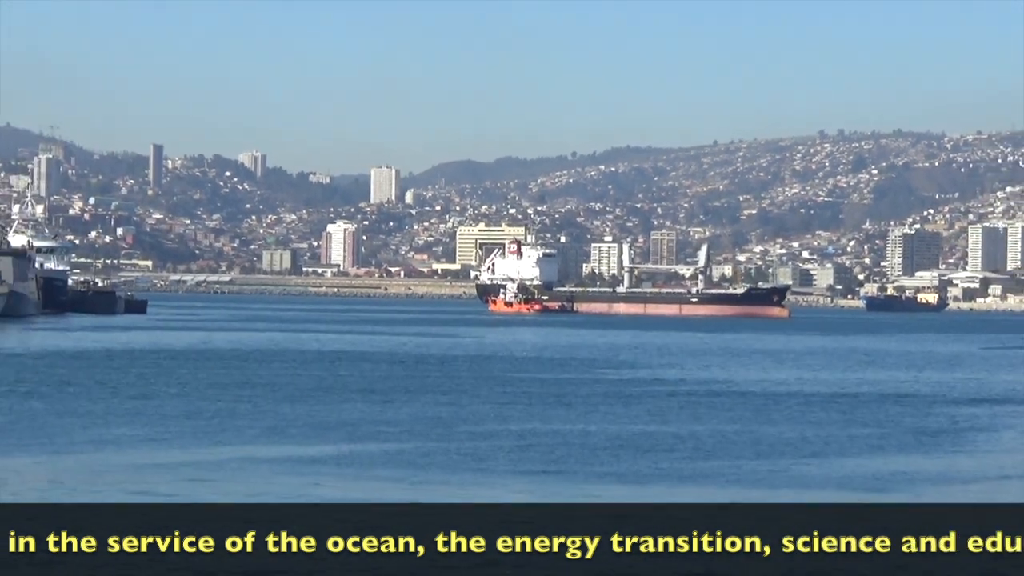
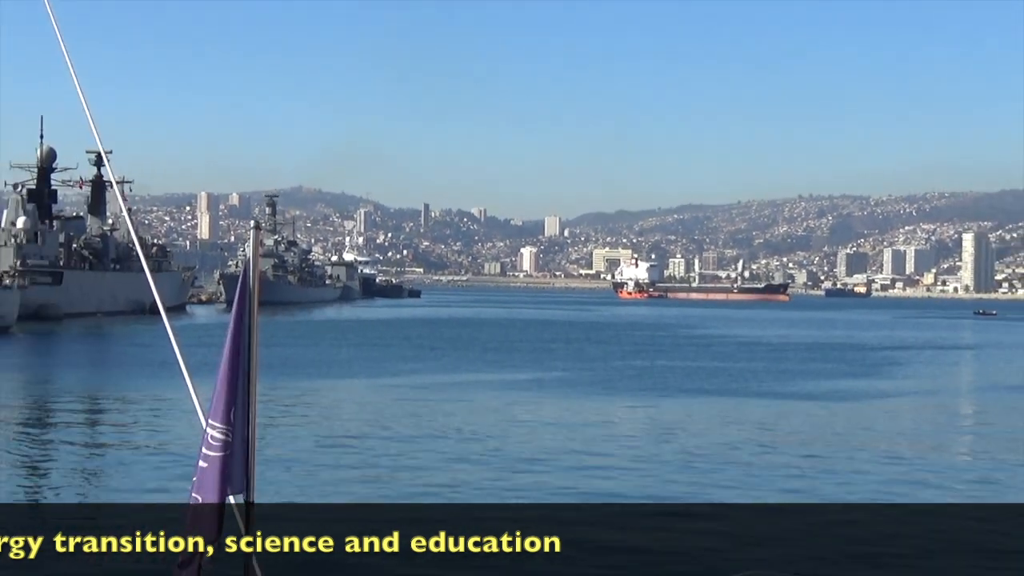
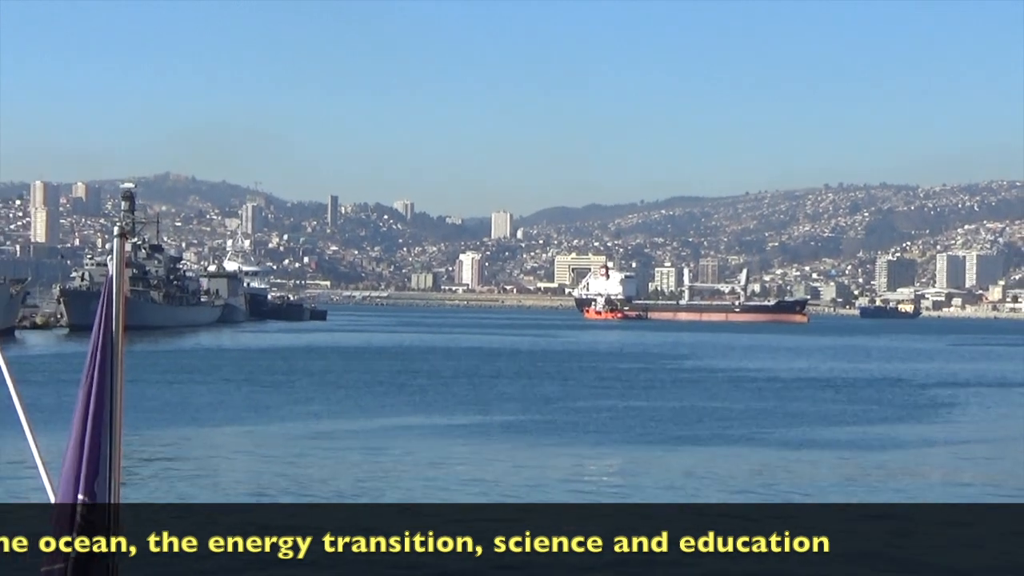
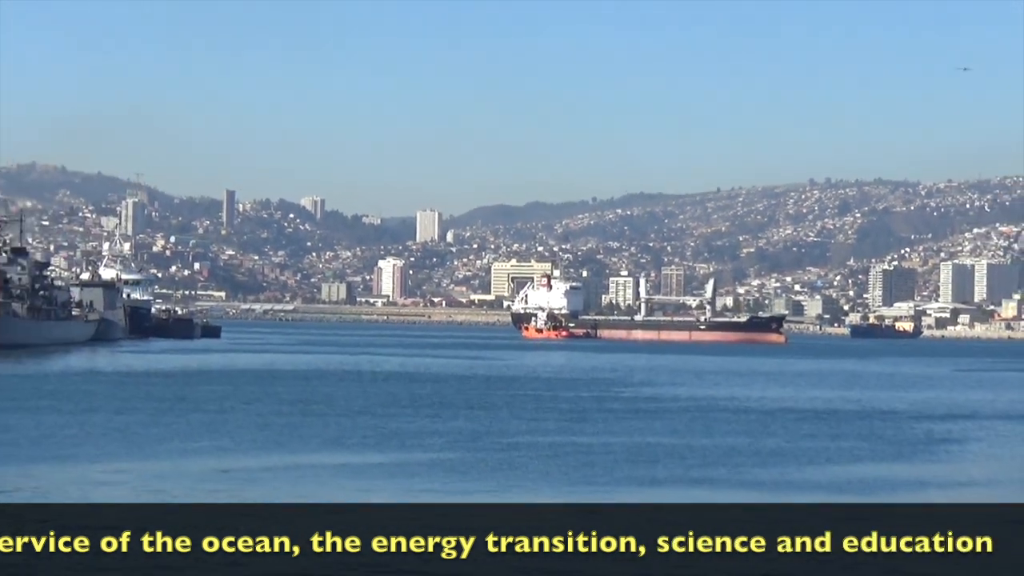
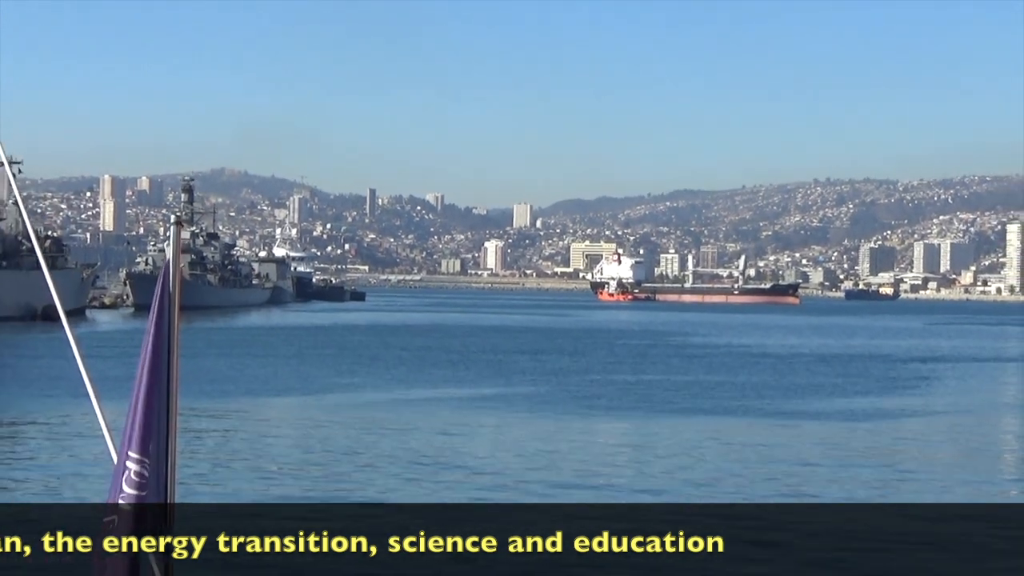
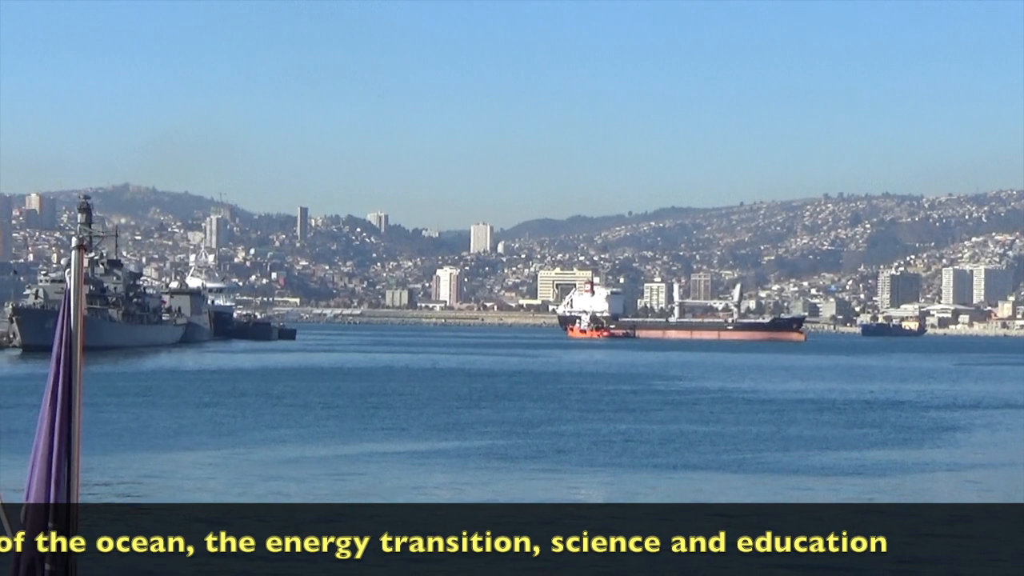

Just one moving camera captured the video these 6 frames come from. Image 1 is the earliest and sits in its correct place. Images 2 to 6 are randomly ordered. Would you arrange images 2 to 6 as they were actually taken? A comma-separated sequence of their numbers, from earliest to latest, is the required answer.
4, 6, 3, 5, 2
